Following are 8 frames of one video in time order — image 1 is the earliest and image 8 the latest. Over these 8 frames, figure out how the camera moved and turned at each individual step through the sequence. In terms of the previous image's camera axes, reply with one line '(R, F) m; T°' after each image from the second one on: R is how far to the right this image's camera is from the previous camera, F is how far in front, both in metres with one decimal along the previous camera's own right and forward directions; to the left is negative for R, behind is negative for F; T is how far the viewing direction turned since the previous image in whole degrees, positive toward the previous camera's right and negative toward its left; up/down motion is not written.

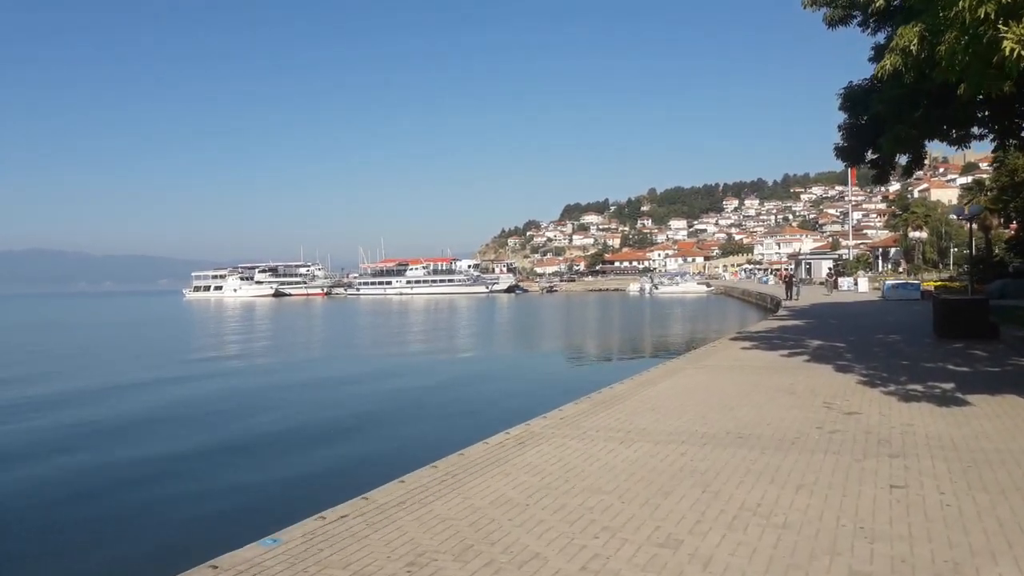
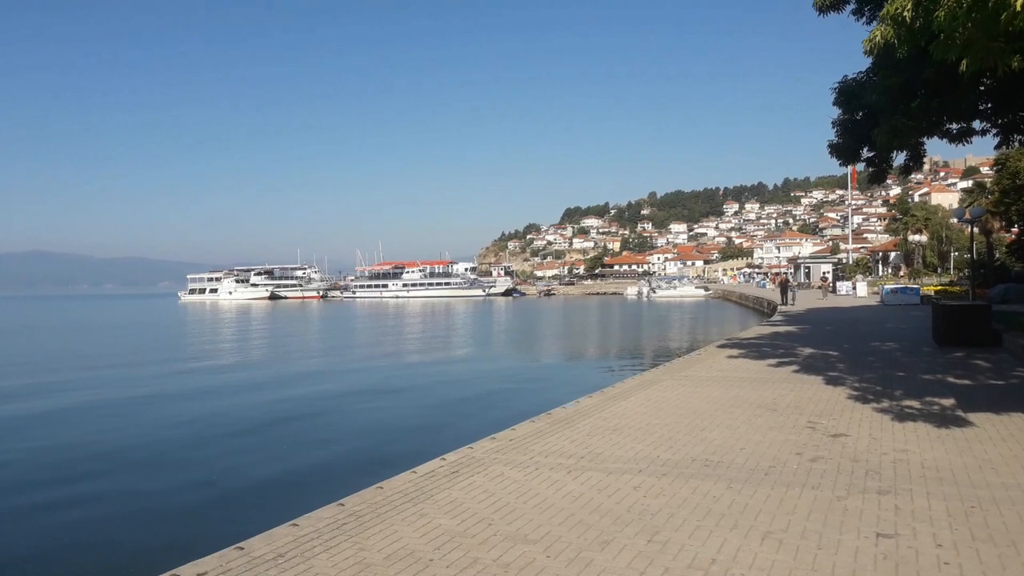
(+0.5, +0.8) m; 0°
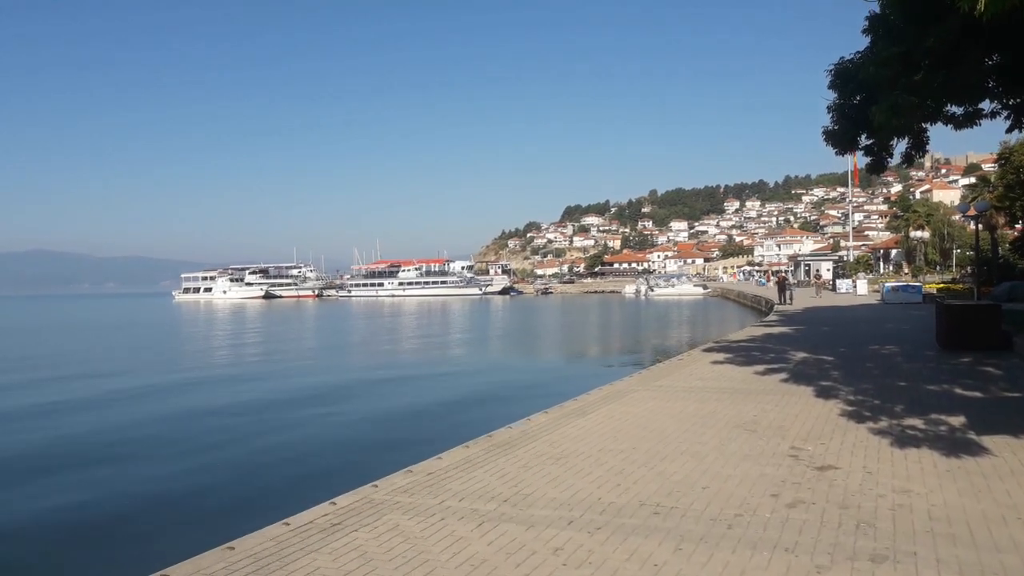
(+0.6, +1.1) m; 0°
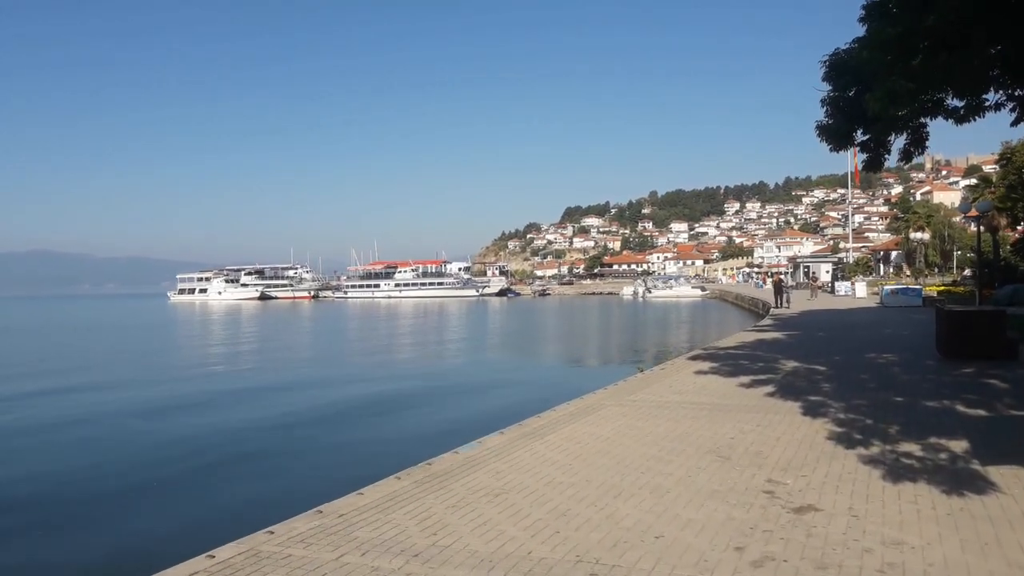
(+0.4, +0.8) m; 0°
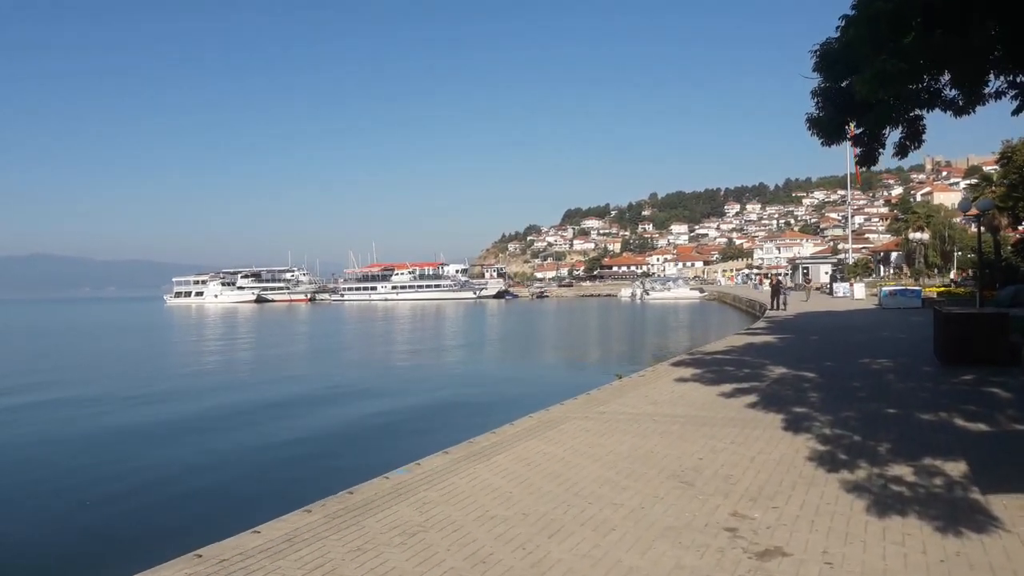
(+0.4, +0.7) m; 0°
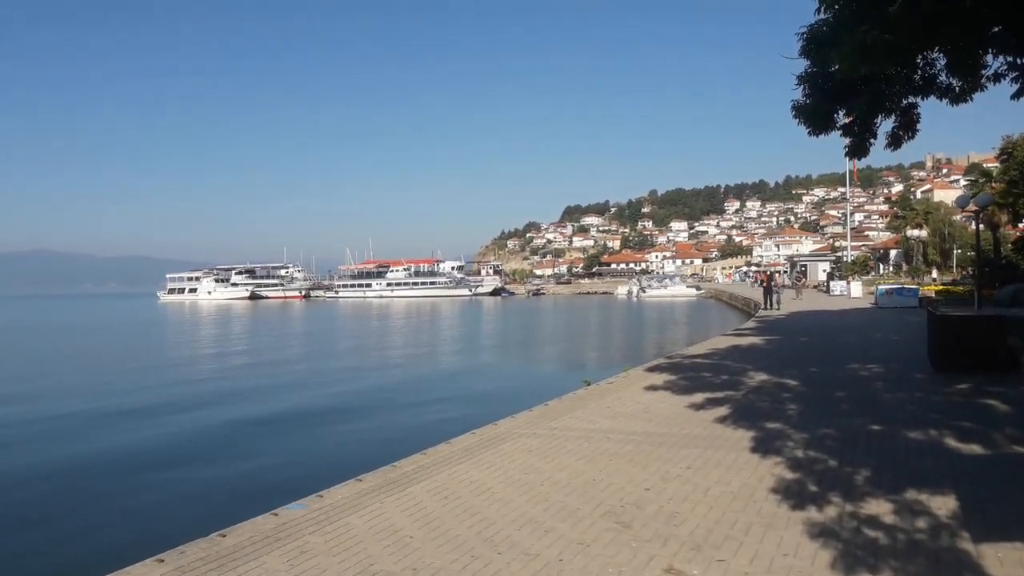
(+0.5, +0.8) m; 0°
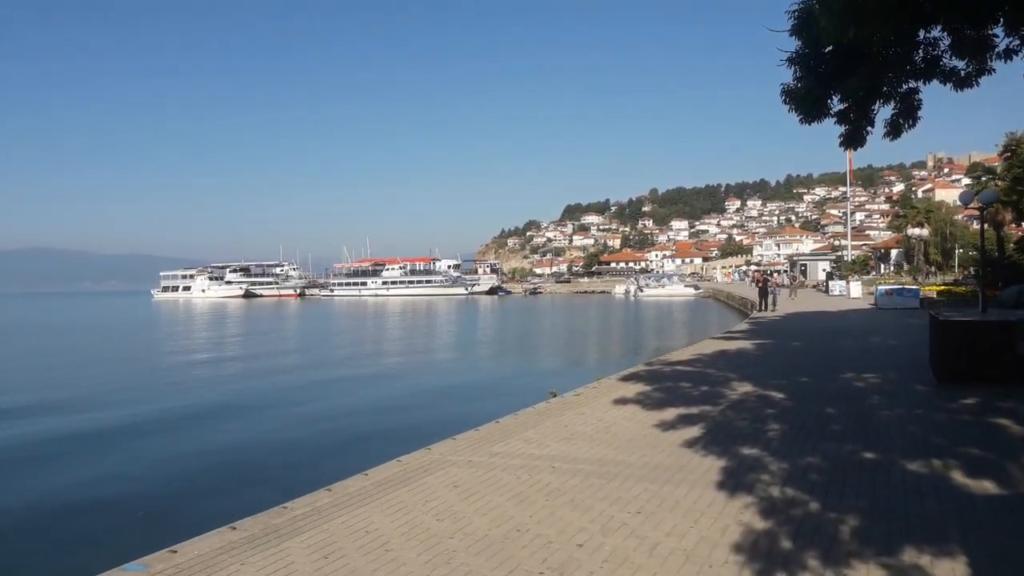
(+0.5, +1.0) m; 0°
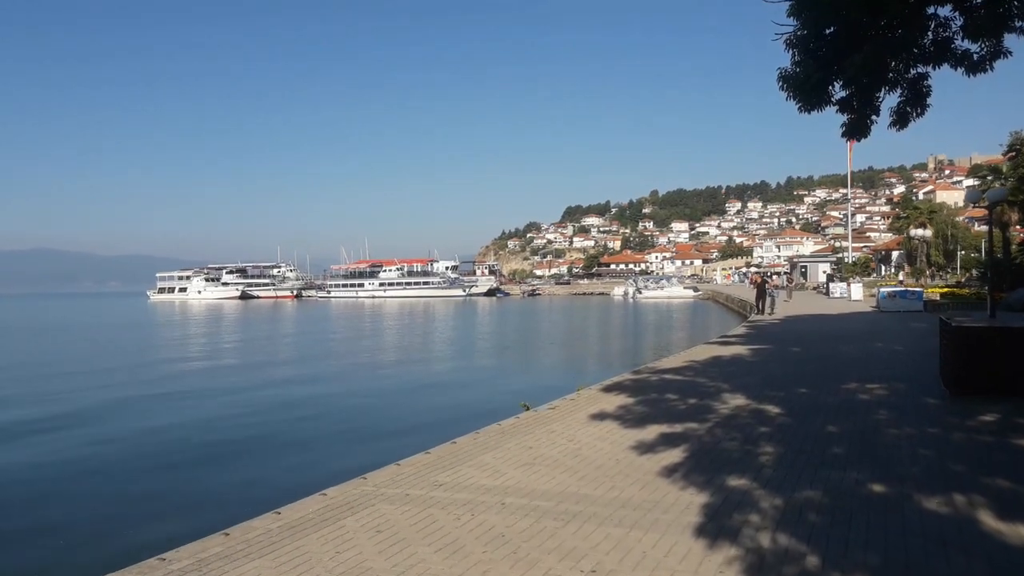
(+0.3, +0.9) m; 0°
